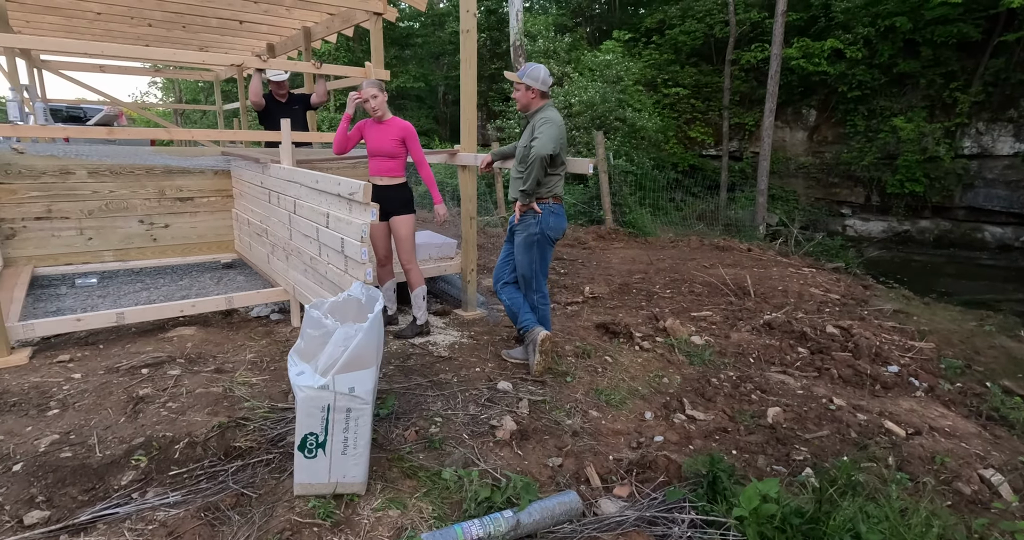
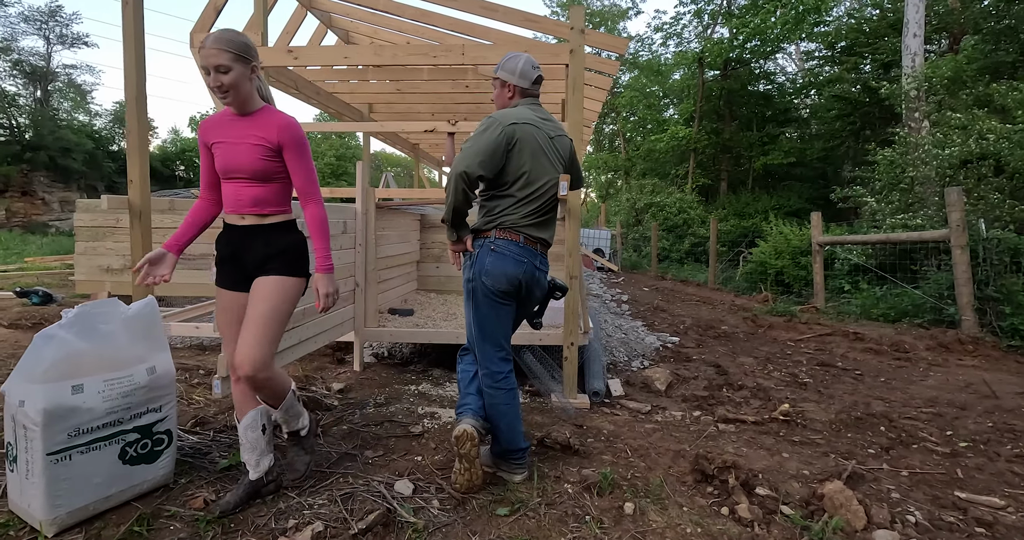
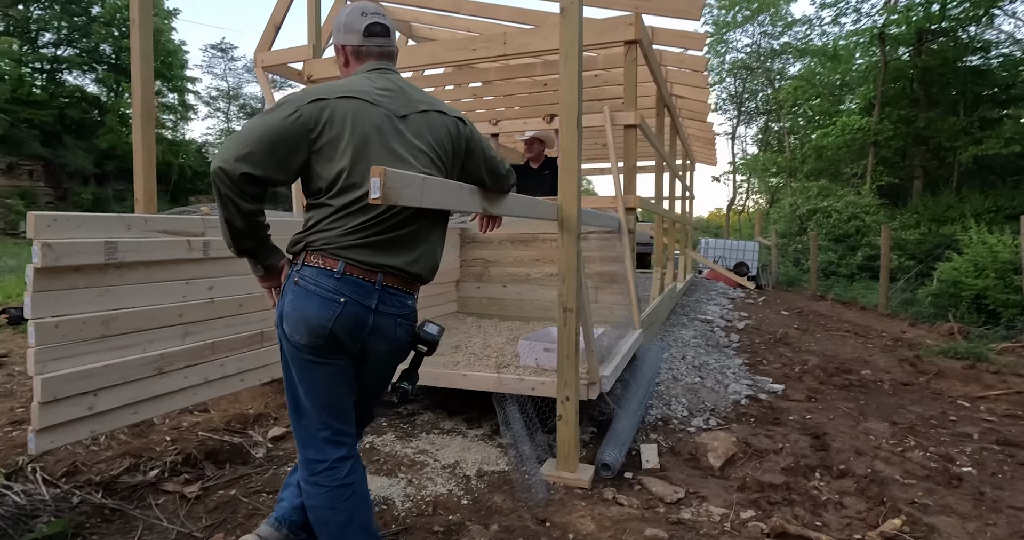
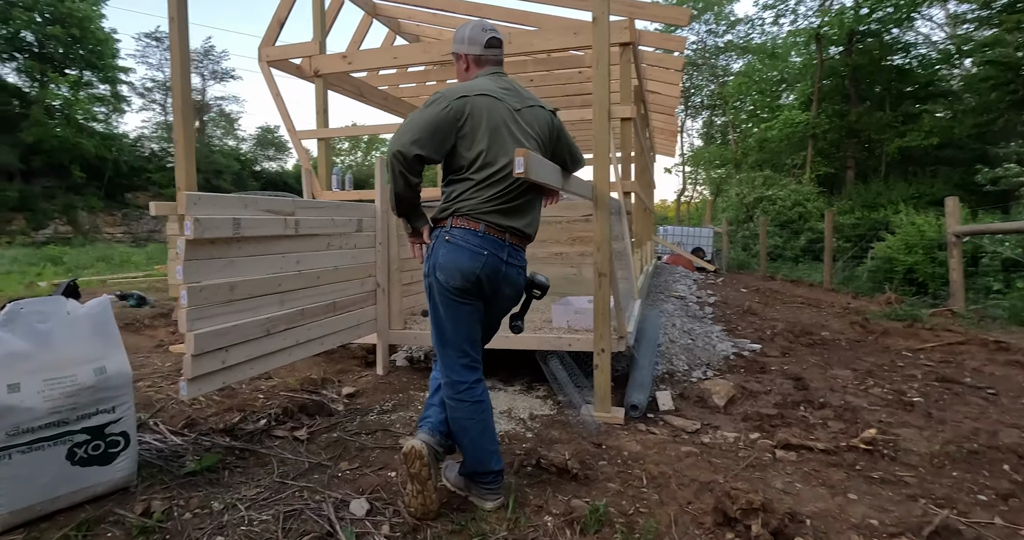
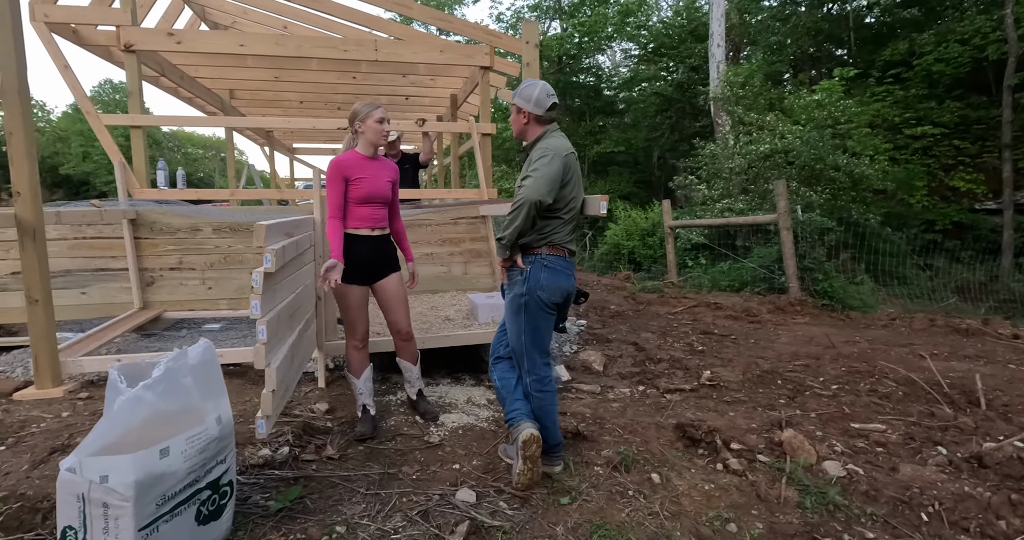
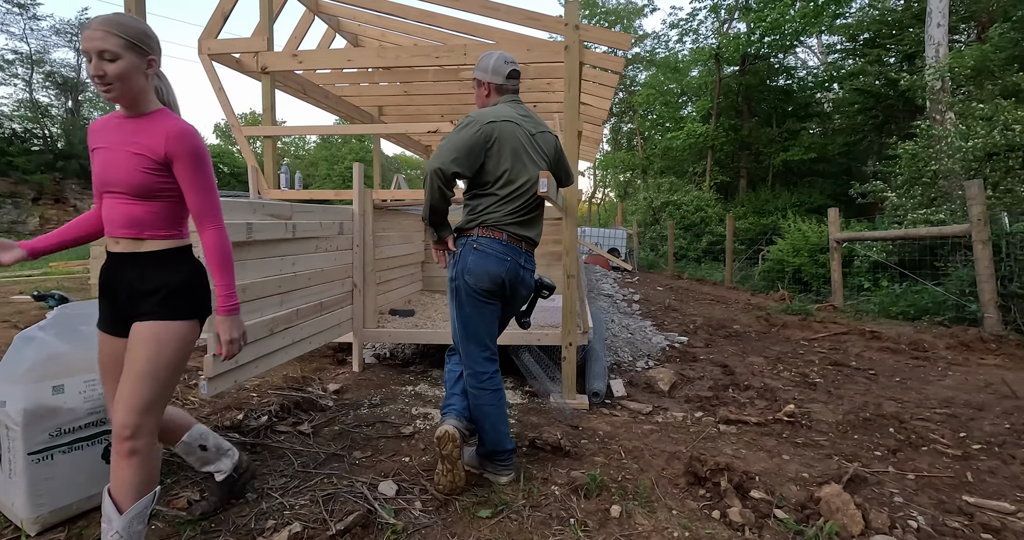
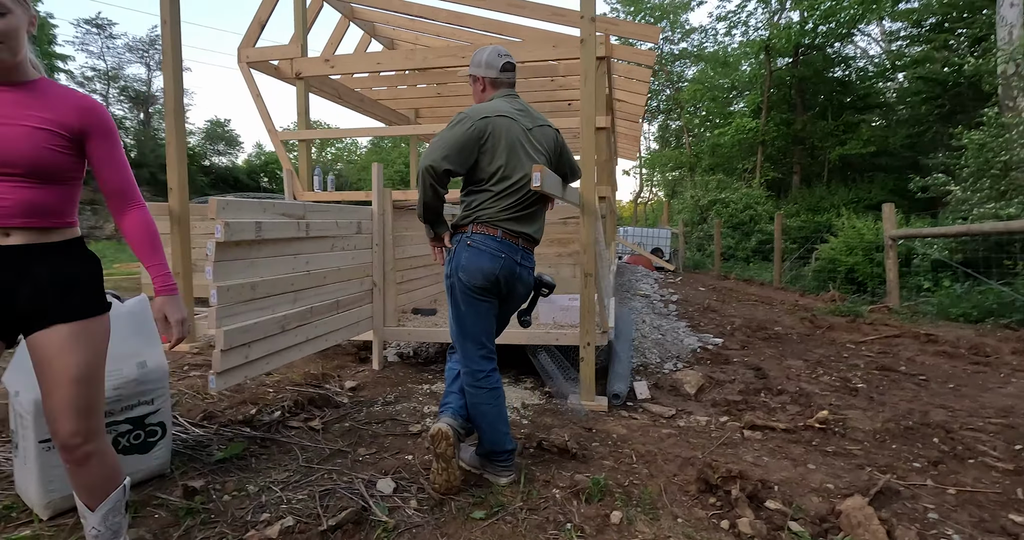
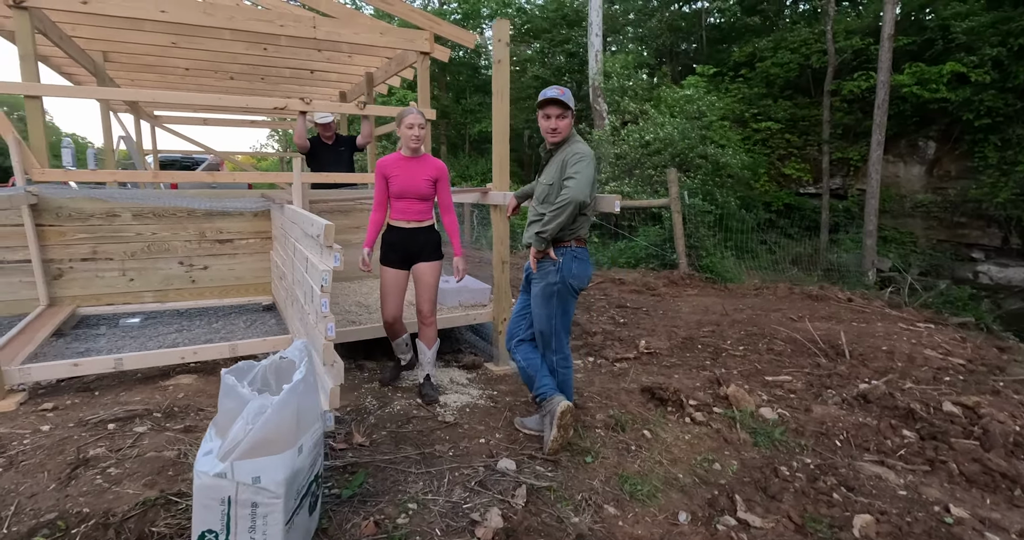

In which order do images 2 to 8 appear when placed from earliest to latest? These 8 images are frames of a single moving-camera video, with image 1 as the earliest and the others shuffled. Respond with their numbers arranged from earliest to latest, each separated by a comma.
8, 5, 2, 6, 7, 4, 3
